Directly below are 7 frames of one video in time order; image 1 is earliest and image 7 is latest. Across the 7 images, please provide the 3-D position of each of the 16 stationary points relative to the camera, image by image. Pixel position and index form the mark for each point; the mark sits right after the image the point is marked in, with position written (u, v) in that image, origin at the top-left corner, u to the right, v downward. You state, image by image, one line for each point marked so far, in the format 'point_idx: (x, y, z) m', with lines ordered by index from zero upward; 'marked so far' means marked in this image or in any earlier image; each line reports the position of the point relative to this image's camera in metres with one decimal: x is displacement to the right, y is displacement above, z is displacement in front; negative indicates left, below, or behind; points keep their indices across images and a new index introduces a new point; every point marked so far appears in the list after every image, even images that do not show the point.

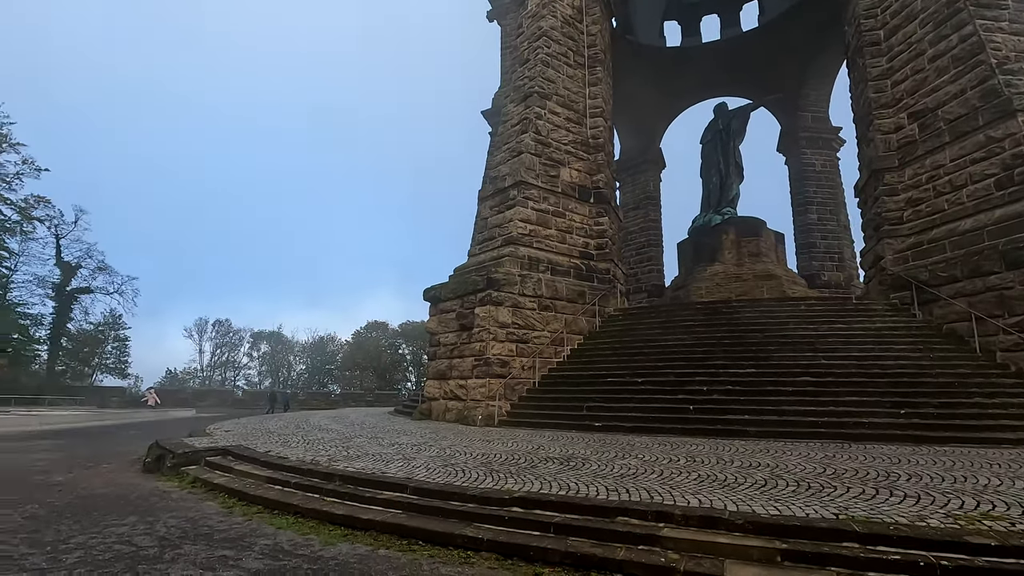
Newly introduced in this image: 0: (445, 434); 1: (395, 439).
0: (-1.2, -2.6, +9.6) m
1: (-1.9, -2.5, +8.8) m
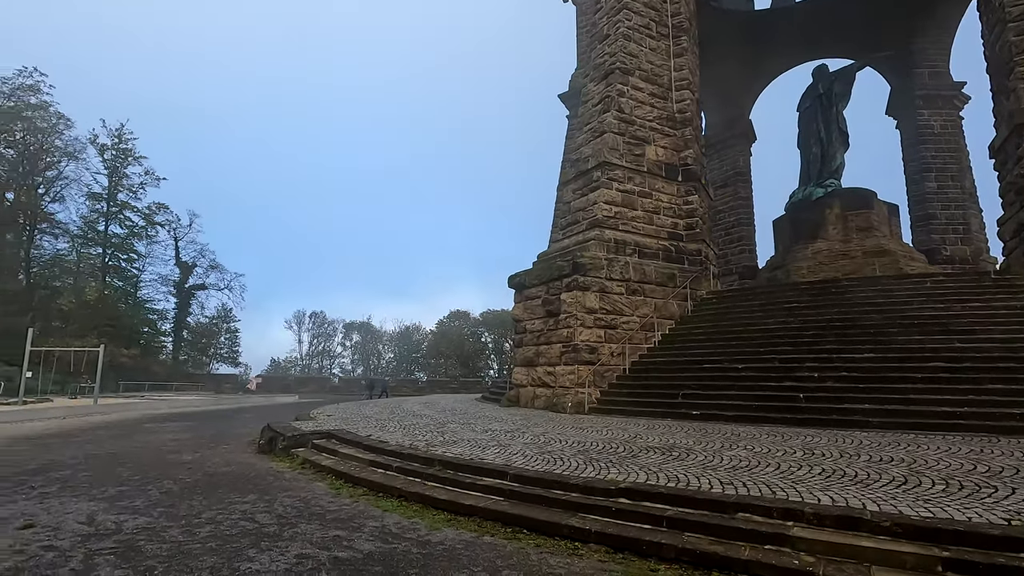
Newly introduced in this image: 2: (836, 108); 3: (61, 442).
0: (+0.4, -2.4, +9.5) m
1: (-0.4, -2.3, +8.8) m
2: (+12.1, +6.7, +19.9) m
3: (-8.7, -3.0, +10.3) m
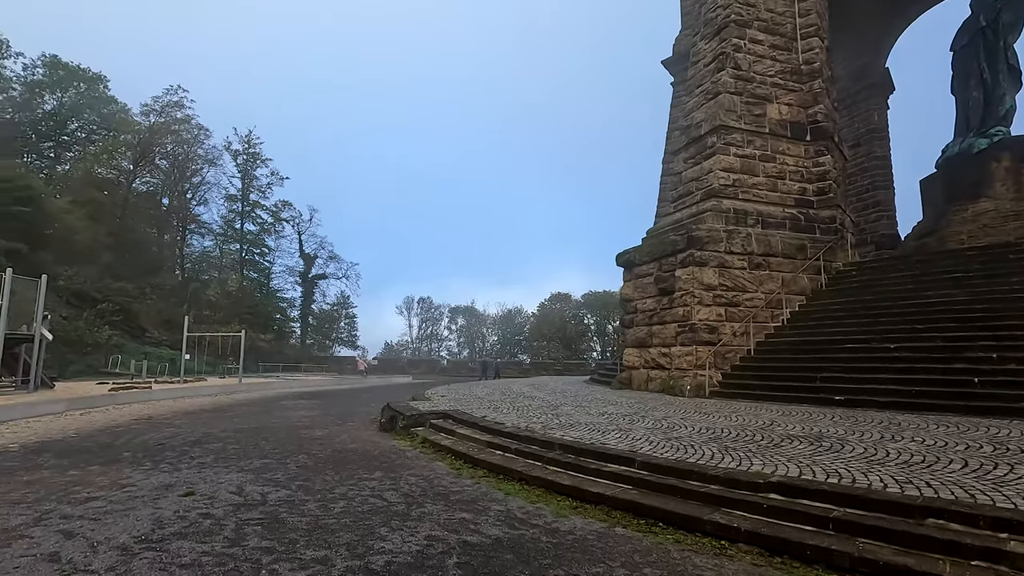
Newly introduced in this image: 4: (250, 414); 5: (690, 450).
0: (+2.4, -2.0, +9.0) m
1: (+1.5, -1.9, +8.5) m
2: (+15.4, +7.7, +16.8) m
3: (-6.4, -2.8, +11.5) m
4: (-5.9, -2.8, +12.0) m
5: (+1.7, -1.6, +5.2) m
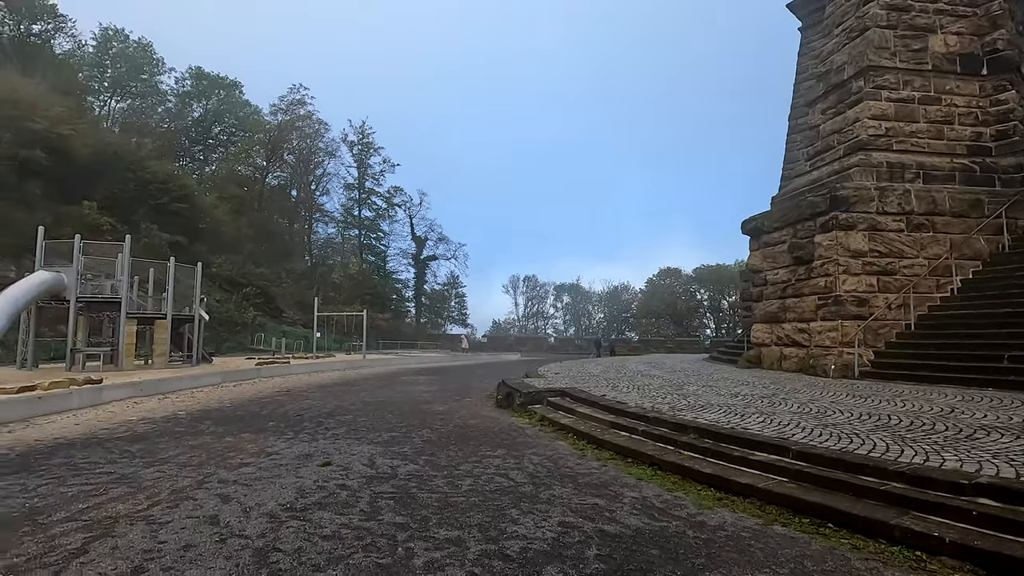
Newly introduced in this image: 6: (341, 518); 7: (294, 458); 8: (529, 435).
0: (+4.3, -1.5, +8.1) m
1: (+3.2, -1.5, +7.8) m
2: (+18.3, +8.8, +12.8) m
3: (-3.8, -2.3, +12.2) m
4: (-3.3, -2.4, +12.7) m
5: (+2.9, -1.3, +4.5) m
6: (-1.2, -1.6, +3.7) m
7: (-2.2, -1.7, +5.4) m
8: (+0.2, -1.9, +6.7) m
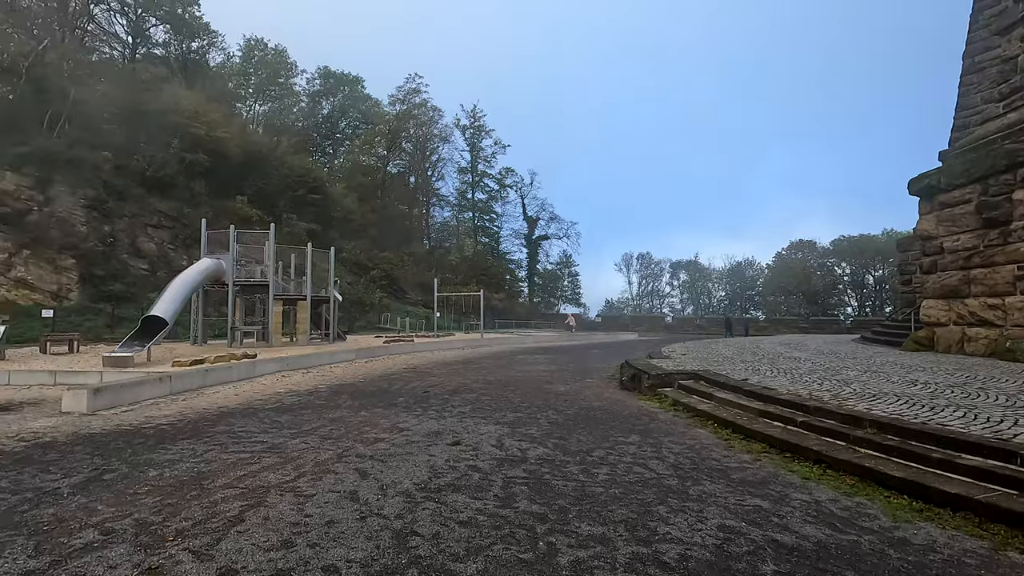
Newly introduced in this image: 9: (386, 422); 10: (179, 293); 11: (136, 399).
0: (+6.0, -1.1, +6.7) m
1: (+4.9, -1.1, +6.6) m
2: (+20.5, +9.6, +8.1) m
3: (-1.1, -1.9, +12.5) m
4: (-0.4, -1.9, +12.8) m
5: (+3.9, -1.0, +3.5) m
6: (-0.2, -1.4, +3.5) m
7: (-0.9, -1.5, +5.4) m
8: (+1.8, -1.5, +6.2) m
9: (-1.5, -1.6, +6.2) m
10: (-8.6, -0.1, +13.7) m
11: (-5.2, -1.5, +7.4) m
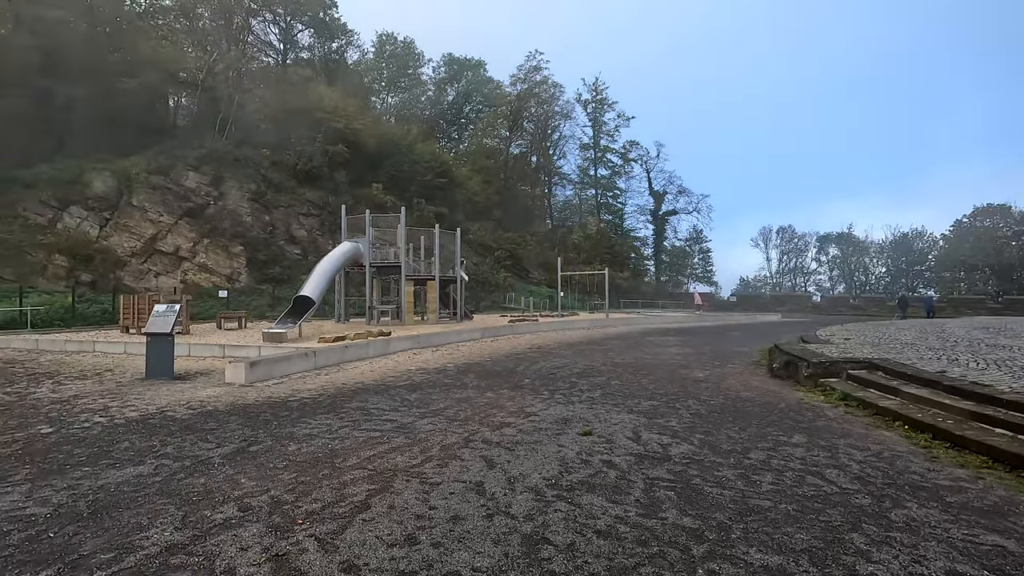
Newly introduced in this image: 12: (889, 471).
0: (+7.4, -0.8, +4.7) m
1: (+6.3, -0.8, +4.9) m
2: (+21.6, +10.0, +2.4) m
3: (+1.8, -1.4, +12.0) m
4: (+2.5, -1.4, +12.1) m
5: (+4.6, -0.9, +2.1) m
6: (+0.6, -1.3, +3.1) m
7: (+0.4, -1.3, +5.1) m
8: (+3.1, -1.3, +5.2) m
9: (0.0, -1.3, +6.0) m
10: (-5.2, +0.4, +14.9) m
11: (-3.4, -1.3, +8.0) m
12: (+2.6, -1.3, +3.7) m
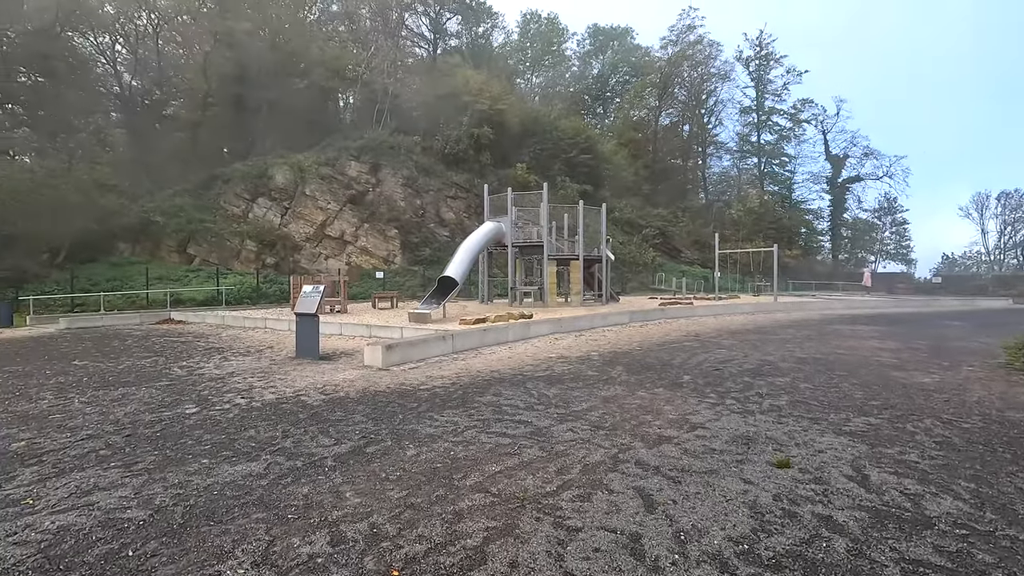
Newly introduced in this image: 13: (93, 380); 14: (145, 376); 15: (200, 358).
0: (+8.2, -0.6, +1.7) m
1: (+7.2, -0.7, +2.1) m
2: (+21.3, +10.0, -4.8) m
3: (+4.8, -1.0, +10.1) m
4: (+5.5, -1.0, +10.1) m
5: (+4.9, -0.8, -0.2) m
6: (+1.3, -1.2, +1.9) m
7: (+1.6, -1.1, +3.9) m
8: (+4.3, -1.1, +3.3) m
9: (+1.5, -1.1, +4.8) m
10: (-1.3, +0.9, +14.7) m
11: (-1.3, -1.0, +7.7) m
12: (+3.3, -1.2, +1.9) m
13: (-5.0, -1.1, +6.3) m
14: (-4.5, -1.1, +6.5) m
15: (-4.6, -1.0, +7.8) m
